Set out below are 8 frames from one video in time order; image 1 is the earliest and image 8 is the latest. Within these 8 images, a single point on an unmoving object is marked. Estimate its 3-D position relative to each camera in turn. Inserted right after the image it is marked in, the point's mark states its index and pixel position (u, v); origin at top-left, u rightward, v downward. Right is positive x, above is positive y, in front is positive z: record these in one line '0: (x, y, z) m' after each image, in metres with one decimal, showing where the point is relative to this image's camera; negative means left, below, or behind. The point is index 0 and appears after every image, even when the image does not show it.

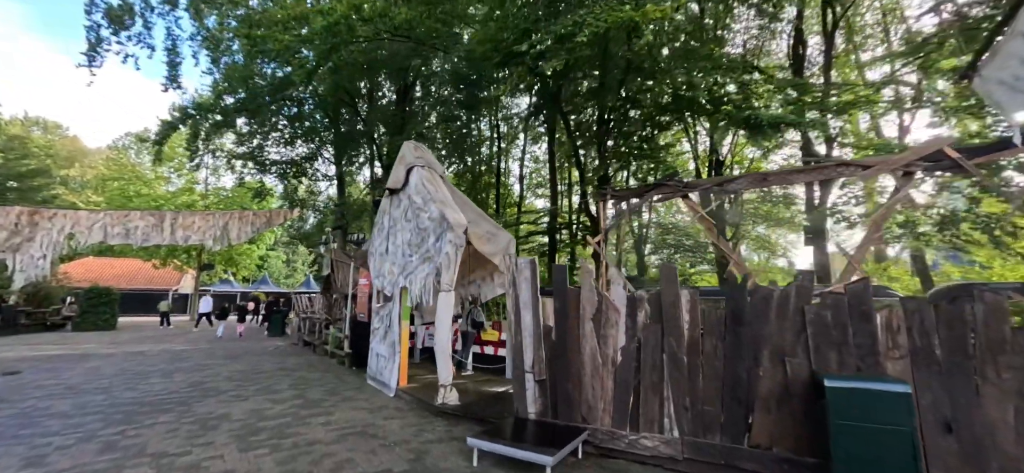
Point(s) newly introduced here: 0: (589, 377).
0: (+0.9, -1.7, +5.2) m
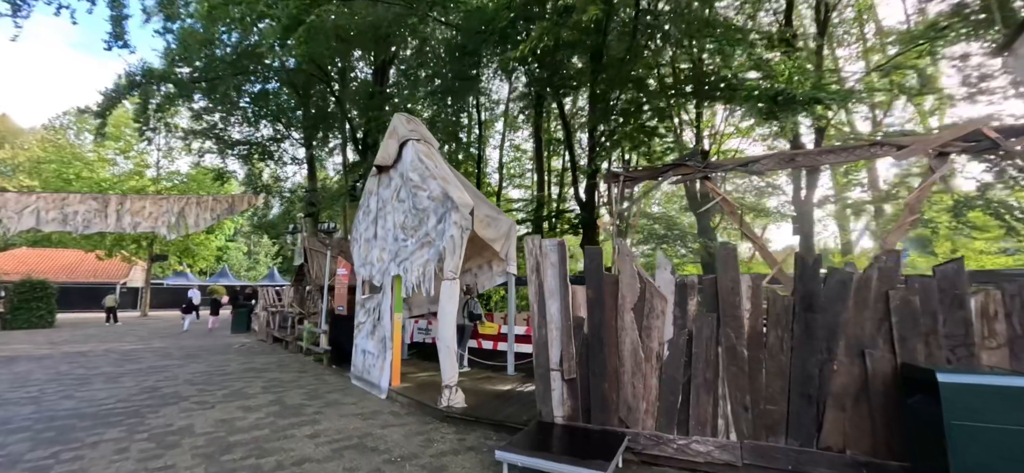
0: (+1.2, -1.4, +4.5) m
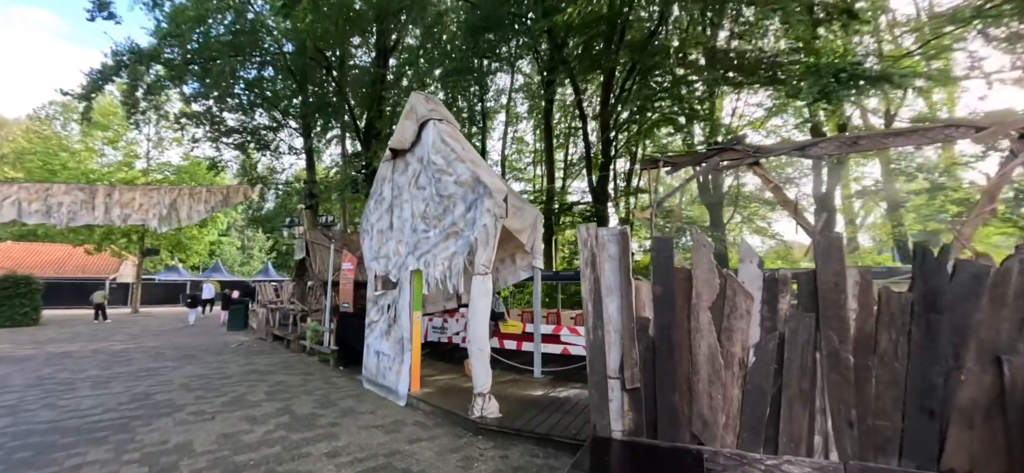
0: (+1.7, -1.3, +3.9) m
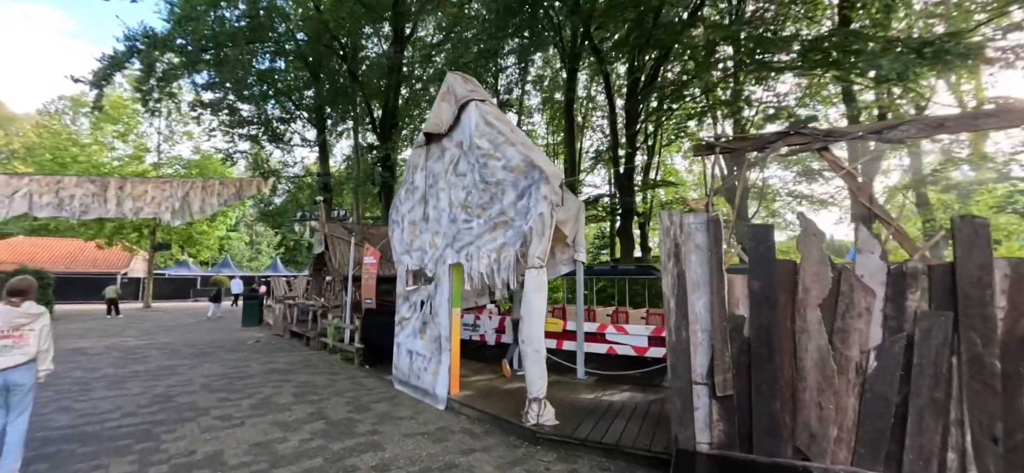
0: (+2.3, -1.2, +3.4) m
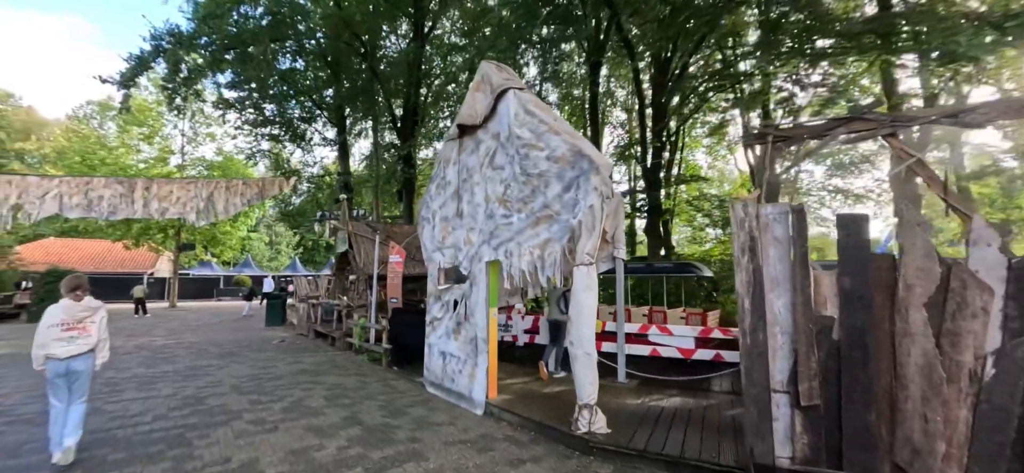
0: (+2.7, -1.1, +3.0) m
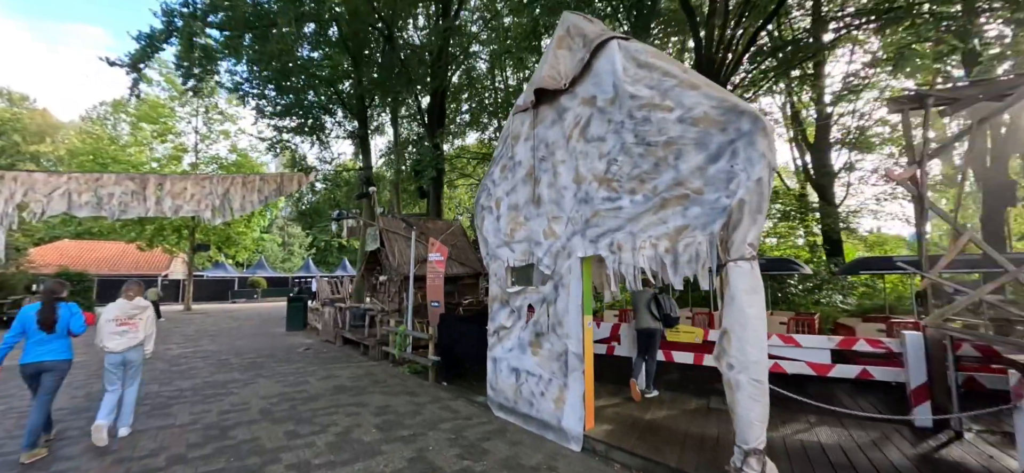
0: (+3.7, -1.0, +1.8) m
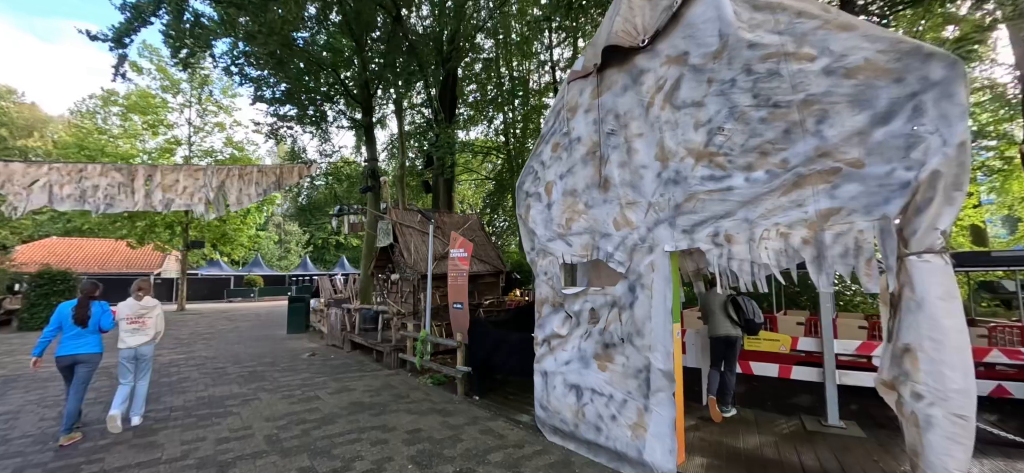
0: (+4.3, -0.9, +0.9) m
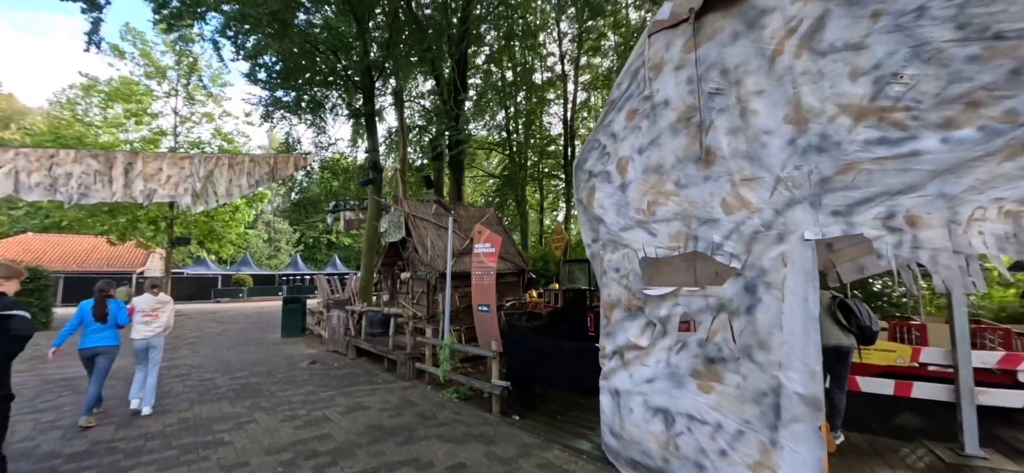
0: (+5.0, -0.8, +0.2) m
